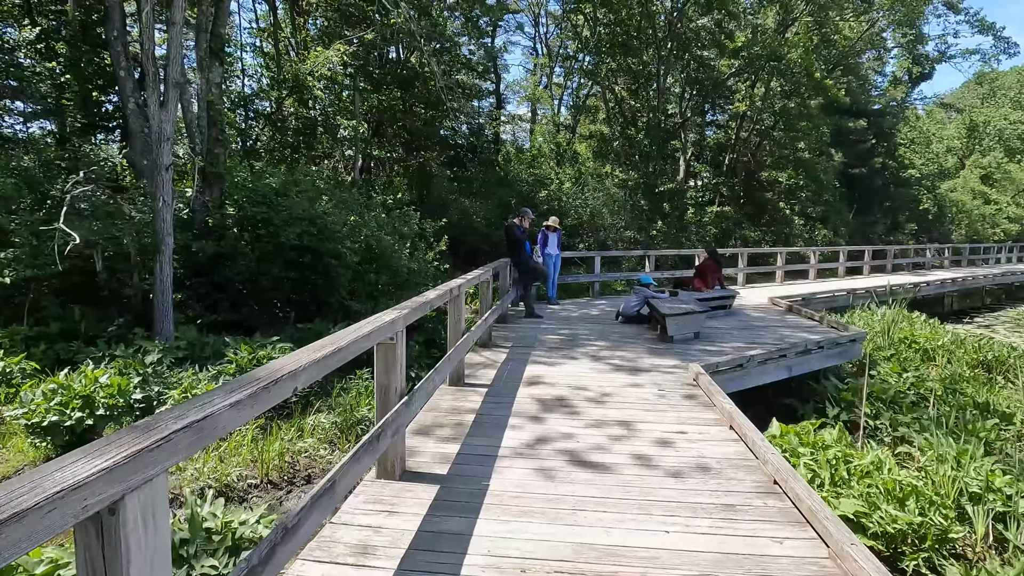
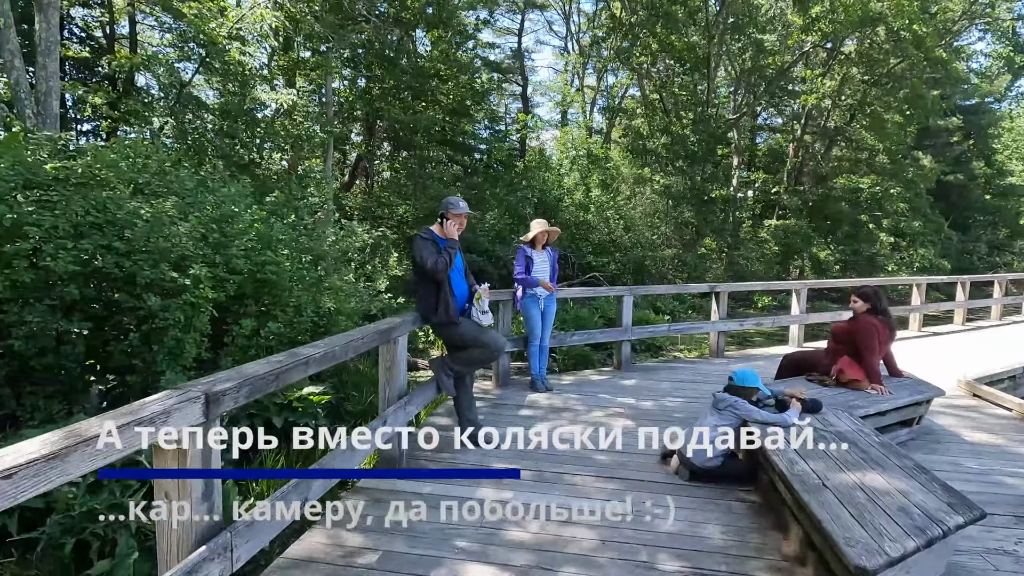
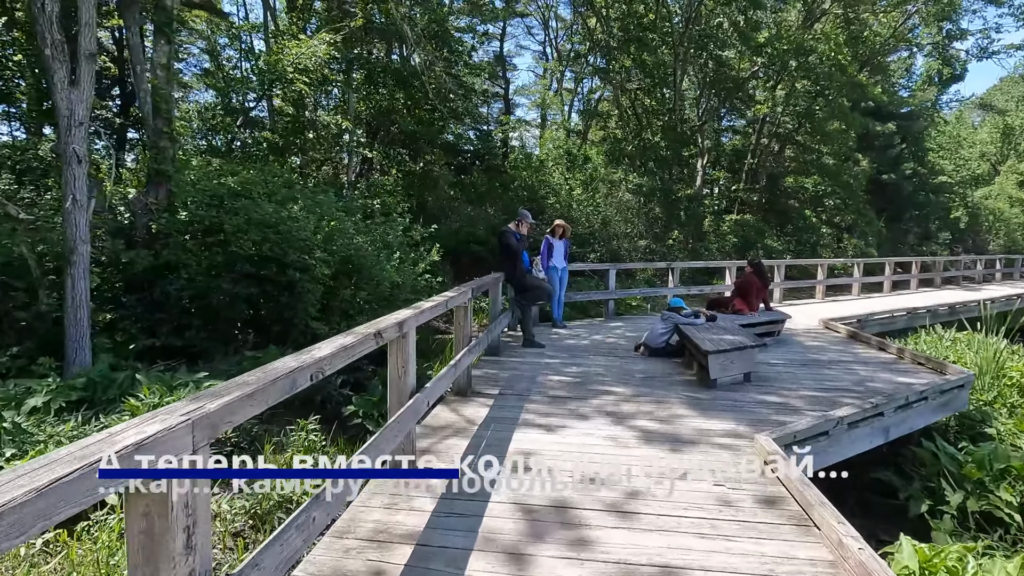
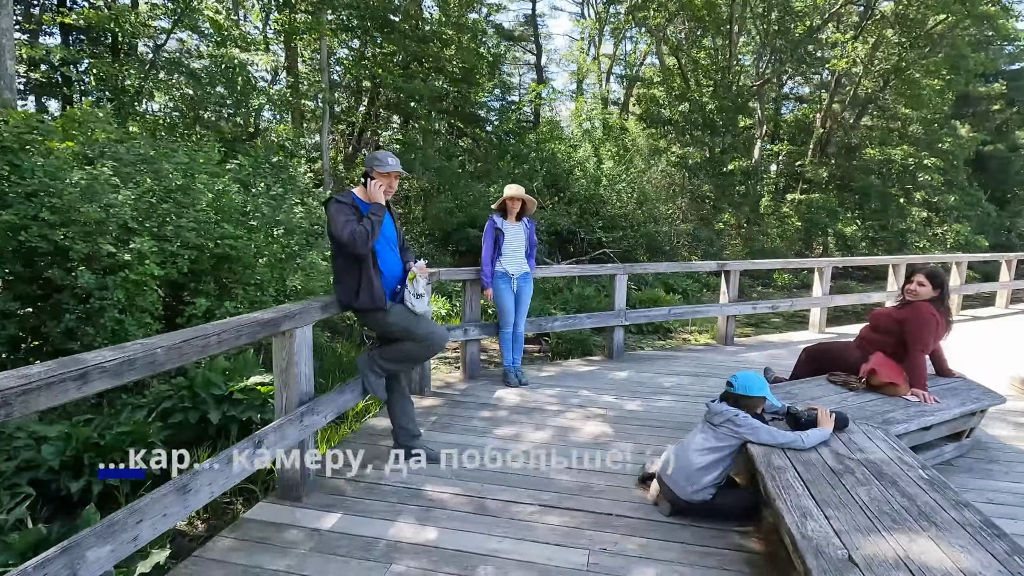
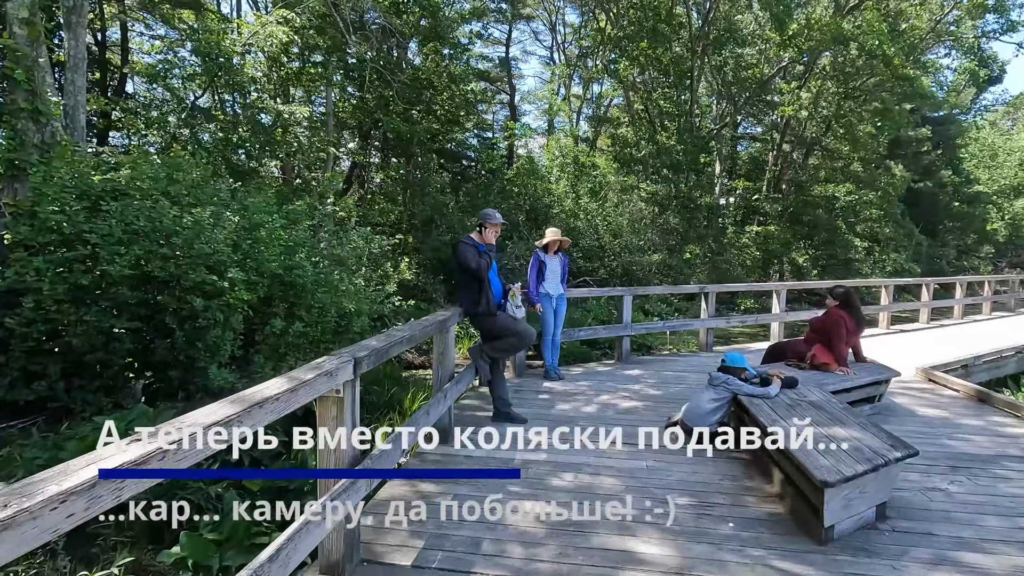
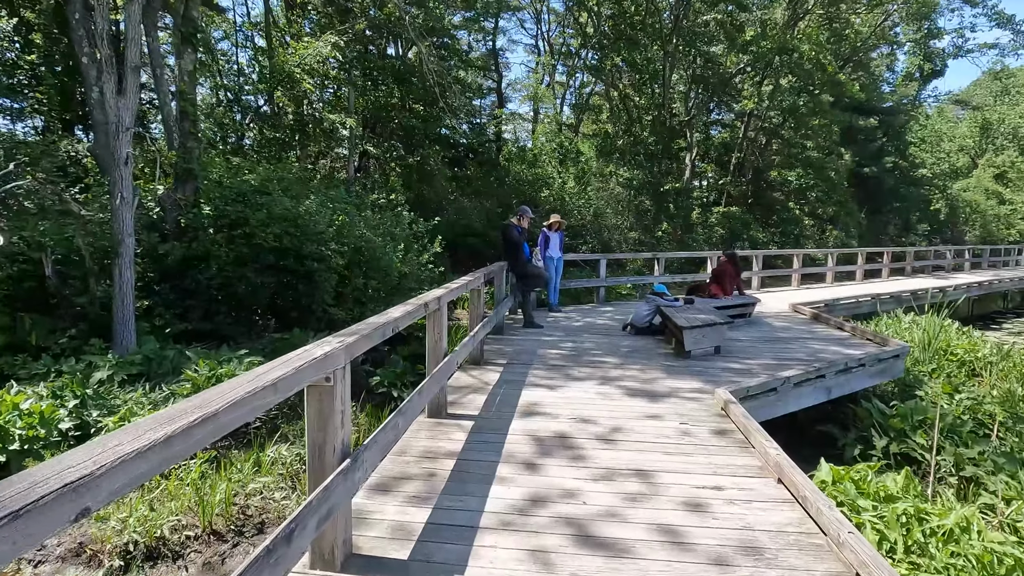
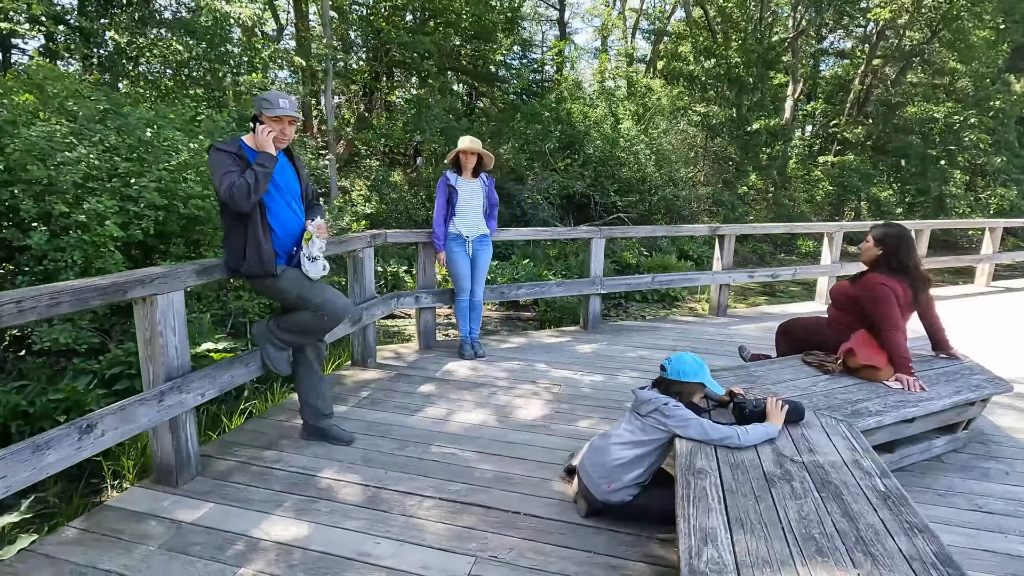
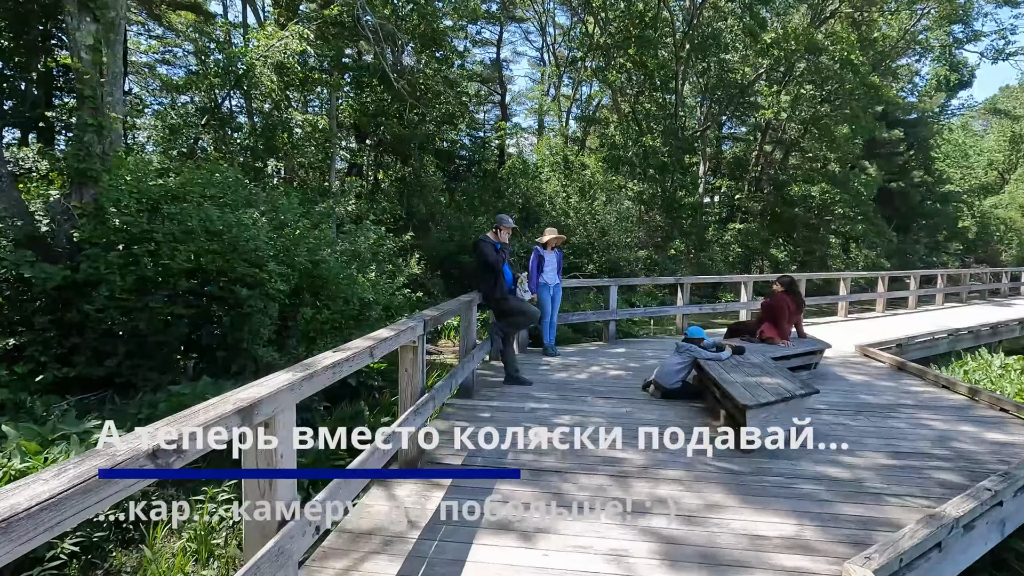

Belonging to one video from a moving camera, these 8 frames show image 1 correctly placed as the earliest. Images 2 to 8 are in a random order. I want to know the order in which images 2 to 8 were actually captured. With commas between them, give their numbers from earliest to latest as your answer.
6, 3, 8, 5, 2, 4, 7
